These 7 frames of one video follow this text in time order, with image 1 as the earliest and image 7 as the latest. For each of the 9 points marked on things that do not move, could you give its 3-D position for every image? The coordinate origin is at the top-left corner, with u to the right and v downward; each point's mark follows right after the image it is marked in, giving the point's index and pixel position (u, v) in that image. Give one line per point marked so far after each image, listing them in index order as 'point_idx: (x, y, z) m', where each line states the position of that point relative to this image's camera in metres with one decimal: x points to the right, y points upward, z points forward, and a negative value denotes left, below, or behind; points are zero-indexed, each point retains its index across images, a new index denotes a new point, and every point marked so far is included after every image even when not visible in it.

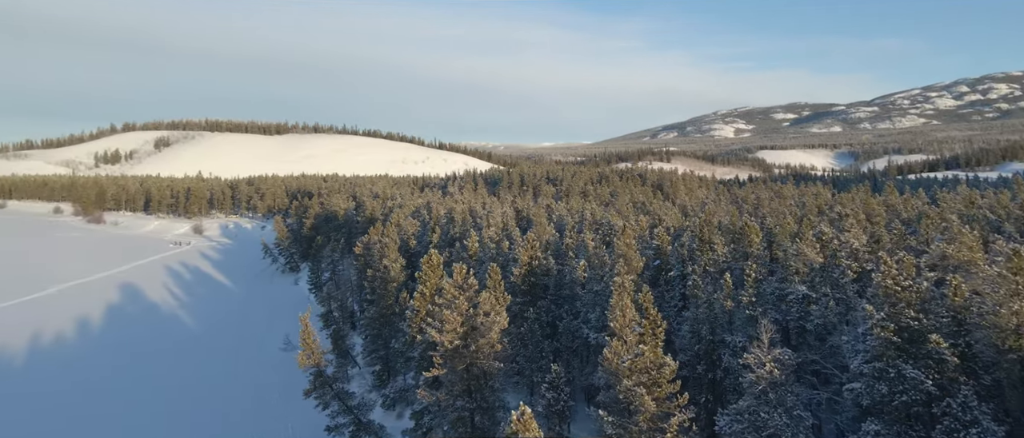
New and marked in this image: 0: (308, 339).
0: (-5.7, -3.5, +14.8) m
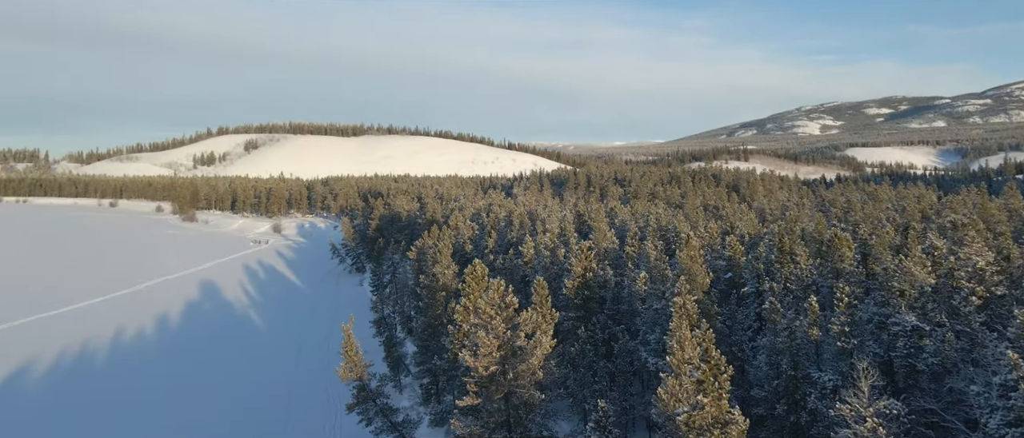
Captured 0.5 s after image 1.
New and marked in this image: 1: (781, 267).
0: (-4.4, -3.6, +14.3) m
1: (+7.6, -1.3, +14.9) m
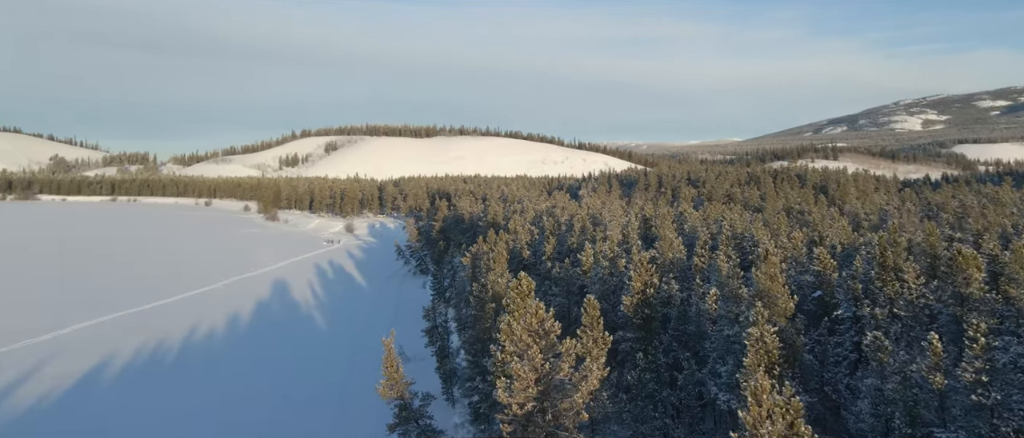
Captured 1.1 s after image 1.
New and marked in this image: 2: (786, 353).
0: (-3.1, -3.8, +13.5) m
1: (+8.9, -1.6, +12.5) m
2: (+5.6, -2.7, +10.7) m
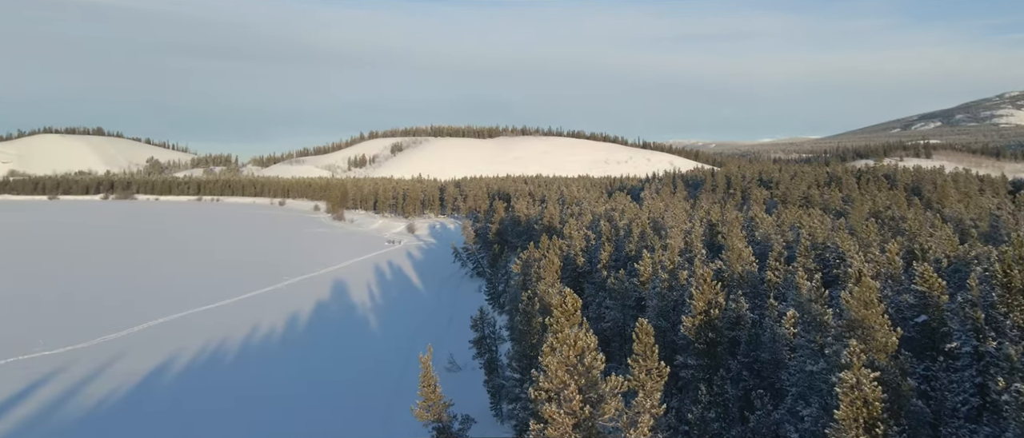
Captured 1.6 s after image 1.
0: (-2.0, -4.0, +12.6) m
1: (+9.8, -1.9, +10.2) m
2: (+6.3, -3.0, +8.8) m
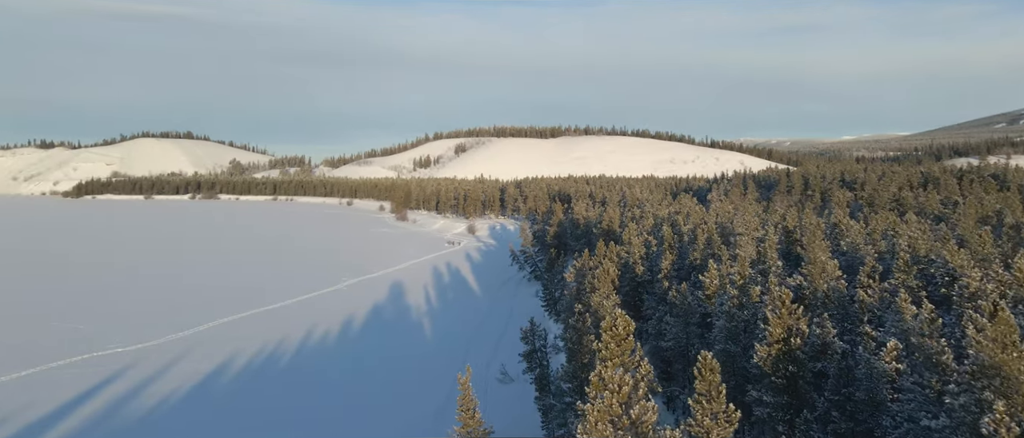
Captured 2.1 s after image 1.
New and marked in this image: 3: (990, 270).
0: (-1.0, -4.2, +11.6) m
1: (+10.4, -2.1, +7.9) m
2: (+6.8, -3.2, +6.8) m
3: (+12.0, -1.3, +13.1) m
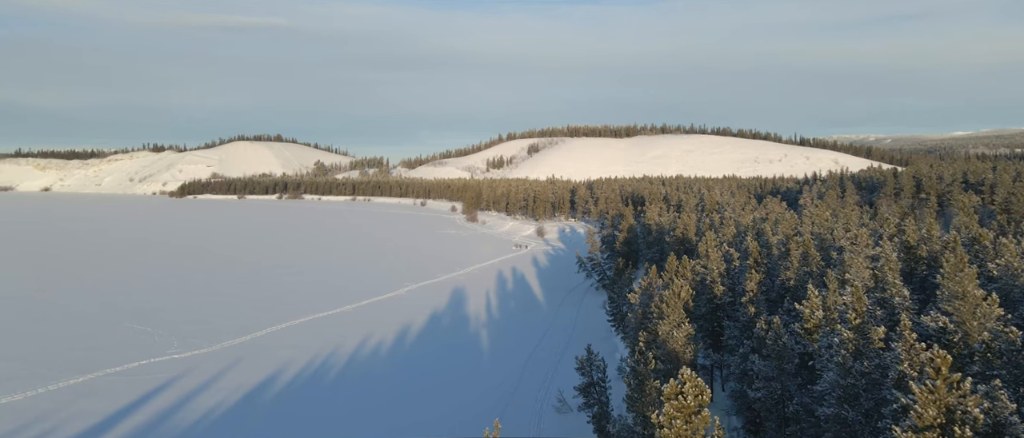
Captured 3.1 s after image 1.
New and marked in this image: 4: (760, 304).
0: (-0.4, -4.5, +9.3) m
1: (+10.5, -2.6, +4.0) m
2: (+6.7, -3.6, +3.5) m
3: (+12.8, -1.8, +9.0) m
4: (+8.3, -2.7, +17.5) m
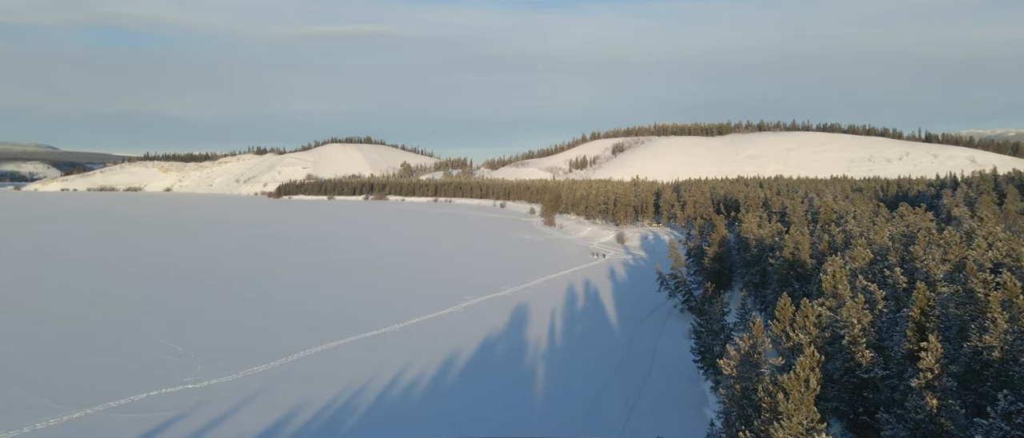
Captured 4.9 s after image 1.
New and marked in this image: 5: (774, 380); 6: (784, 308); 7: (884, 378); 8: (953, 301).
0: (-0.8, -5.2, +4.2) m
1: (+9.1, -3.4, -2.7) m
2: (+5.3, -4.4, -2.6) m
3: (+12.2, -2.6, +1.8) m
4: (+9.1, -3.5, +11.0) m
5: (+5.6, -3.3, +10.9) m
6: (+7.9, -2.5, +15.2) m
7: (+8.9, -3.8, +12.5) m
8: (+12.3, -2.3, +14.6) m
